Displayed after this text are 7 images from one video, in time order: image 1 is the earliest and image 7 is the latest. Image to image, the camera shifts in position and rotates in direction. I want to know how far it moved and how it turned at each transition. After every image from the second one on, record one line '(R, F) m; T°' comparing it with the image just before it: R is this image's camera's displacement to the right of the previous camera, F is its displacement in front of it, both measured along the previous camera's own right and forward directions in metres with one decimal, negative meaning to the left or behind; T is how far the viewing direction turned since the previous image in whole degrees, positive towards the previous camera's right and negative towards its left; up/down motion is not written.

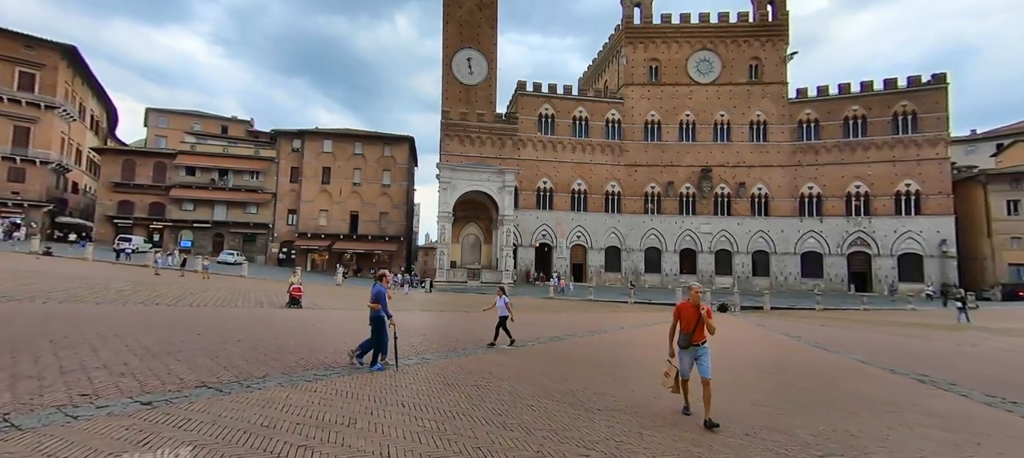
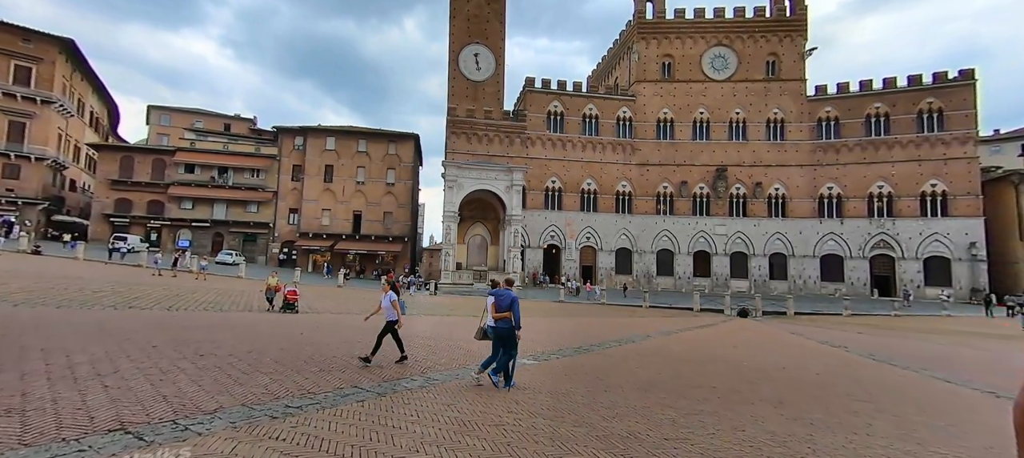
(-0.3, +1.3) m; 0°
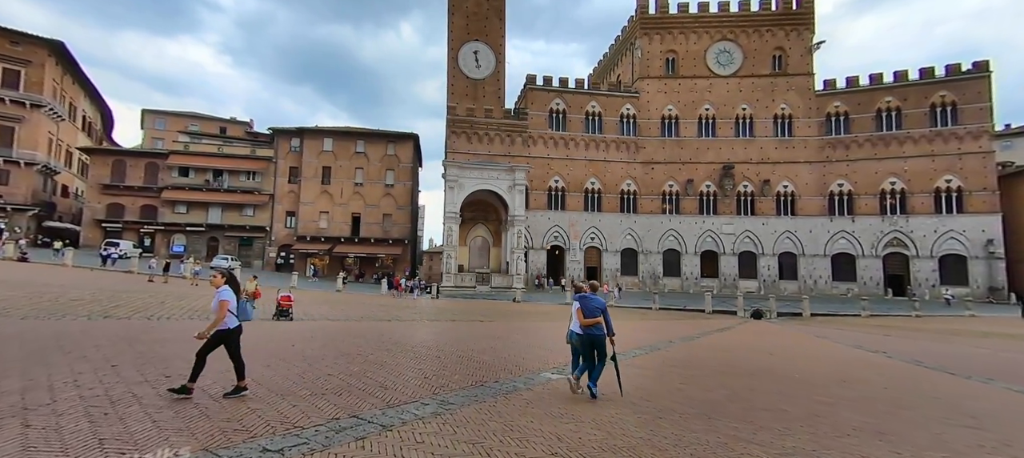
(-0.3, +0.9) m; 0°
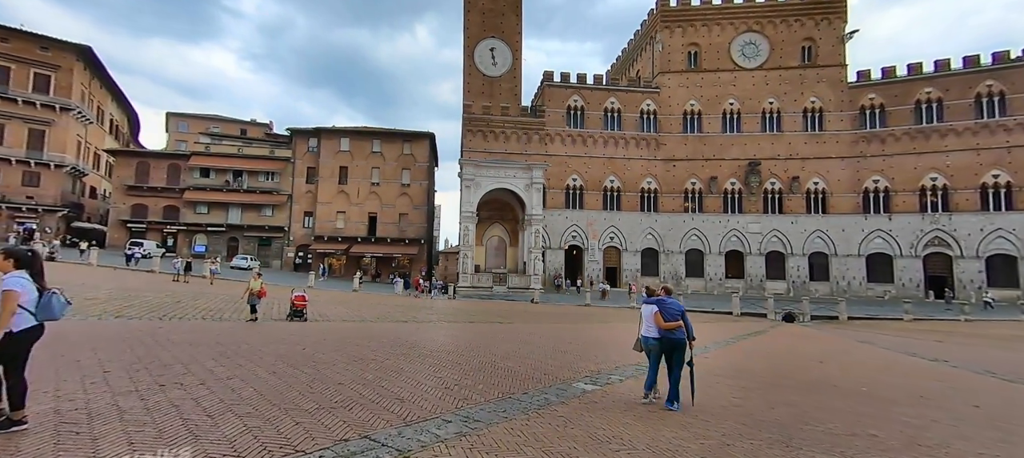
(-0.2, +0.6) m; -2°
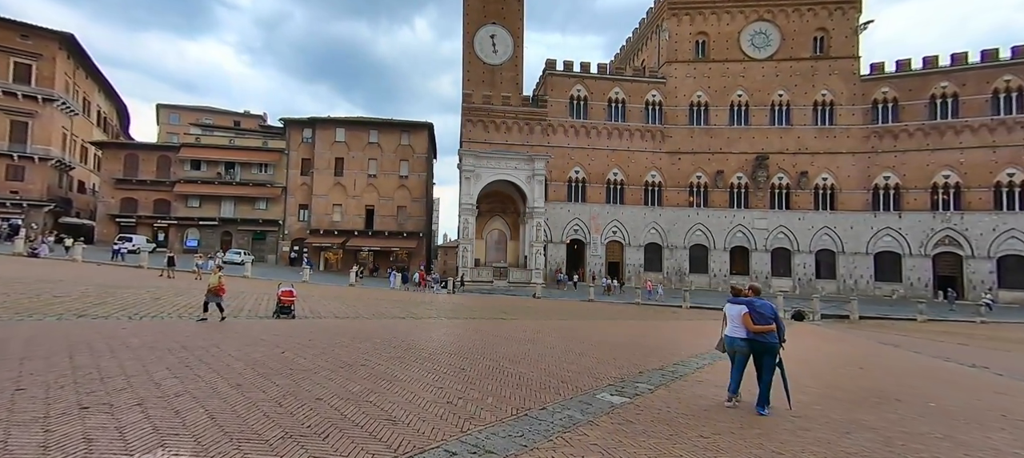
(-0.2, +0.9) m; 0°
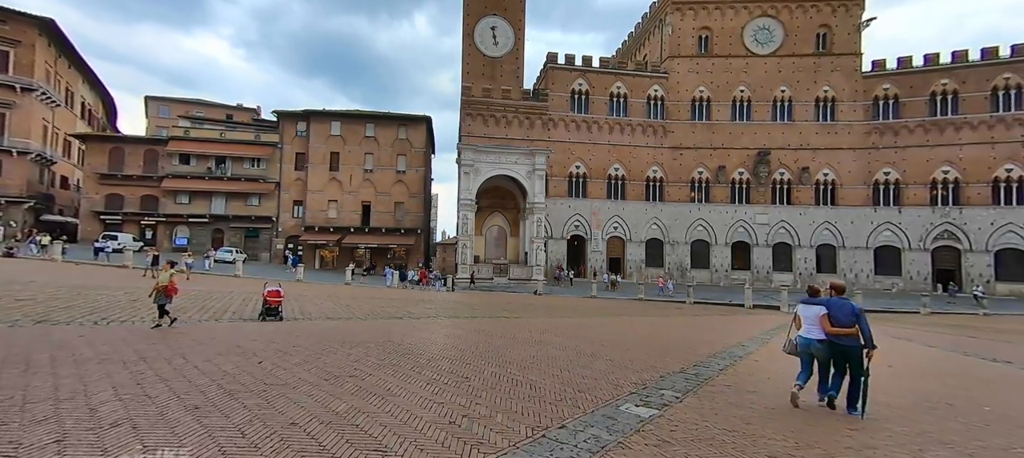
(-0.7, +0.4) m; +1°
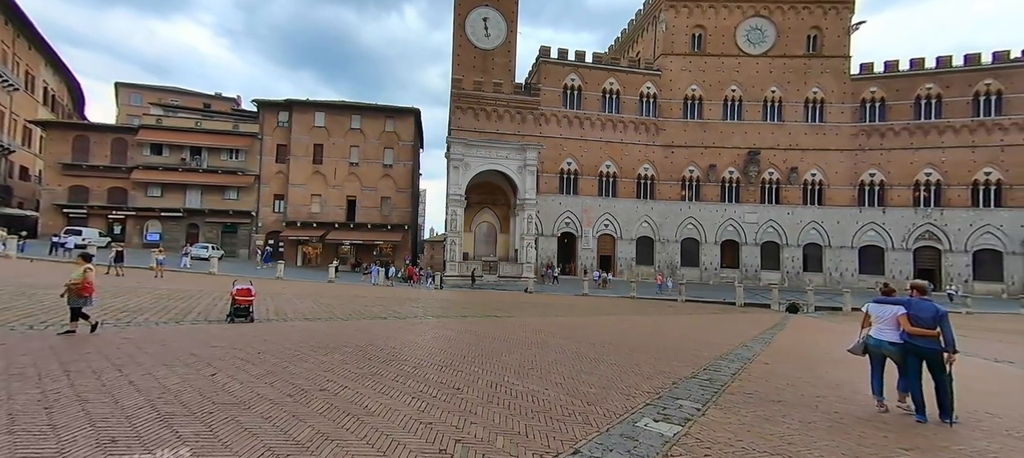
(-0.8, +0.5) m; +3°
